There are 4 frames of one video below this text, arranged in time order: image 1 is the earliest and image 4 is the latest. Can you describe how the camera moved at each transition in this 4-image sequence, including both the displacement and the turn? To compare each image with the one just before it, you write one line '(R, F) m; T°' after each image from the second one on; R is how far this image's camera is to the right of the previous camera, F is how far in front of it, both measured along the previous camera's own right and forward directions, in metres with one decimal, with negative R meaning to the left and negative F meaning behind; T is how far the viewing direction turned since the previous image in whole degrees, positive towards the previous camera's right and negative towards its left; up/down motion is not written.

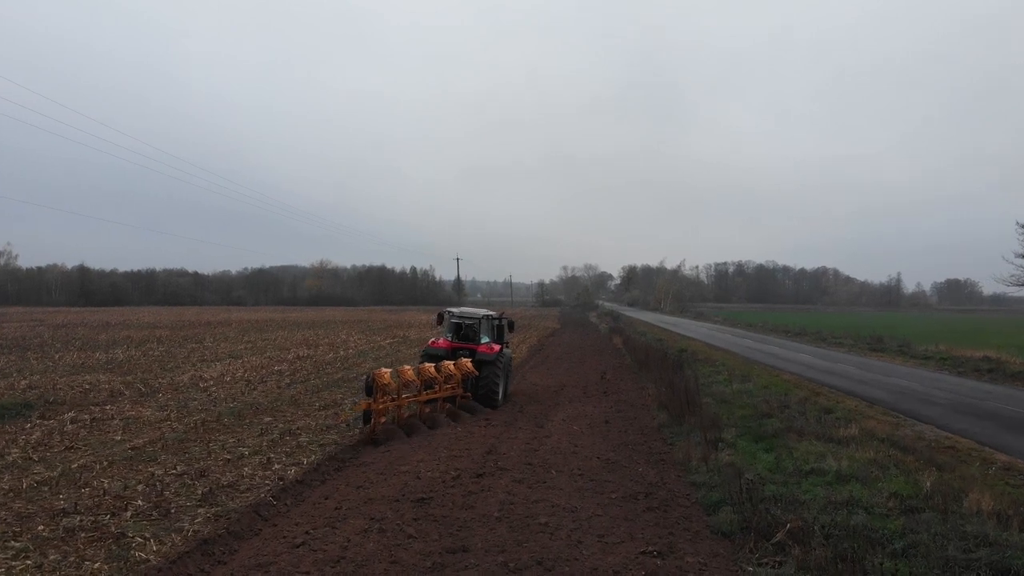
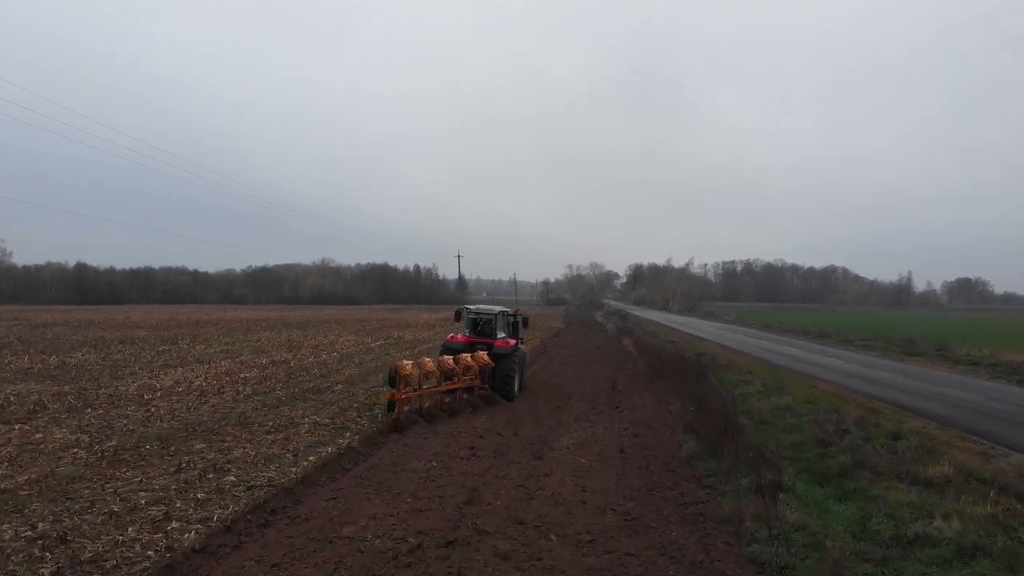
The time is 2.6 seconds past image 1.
(+0.2, +2.2) m; 0°
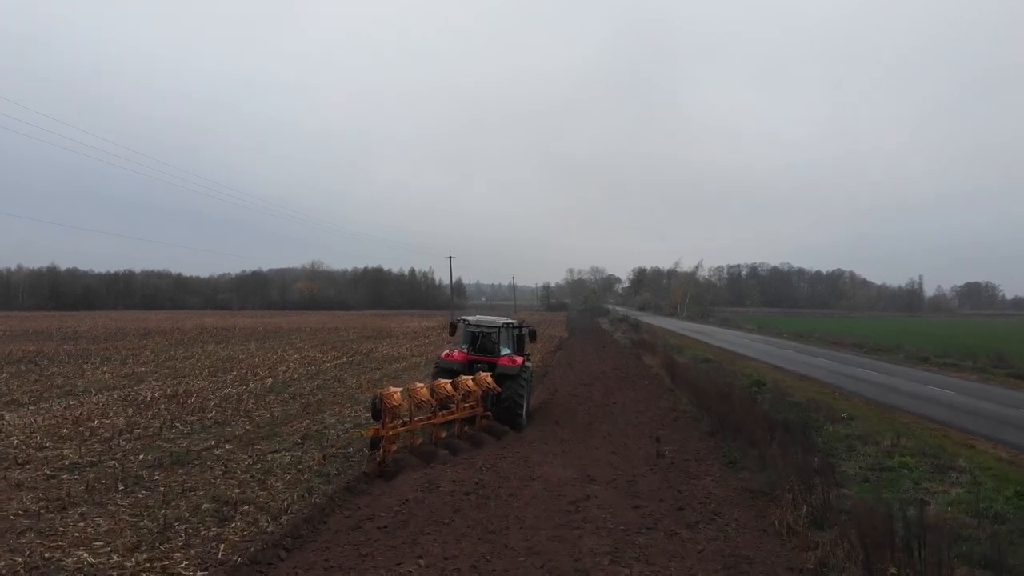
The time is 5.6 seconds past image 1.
(+0.2, +5.3) m; 0°
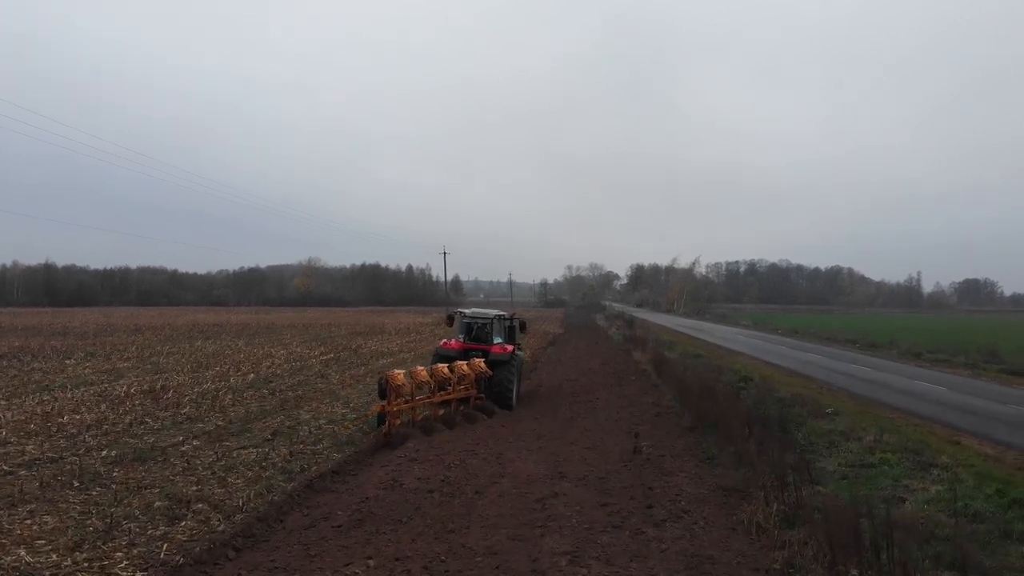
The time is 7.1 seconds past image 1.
(+0.4, +0.2) m; 0°
